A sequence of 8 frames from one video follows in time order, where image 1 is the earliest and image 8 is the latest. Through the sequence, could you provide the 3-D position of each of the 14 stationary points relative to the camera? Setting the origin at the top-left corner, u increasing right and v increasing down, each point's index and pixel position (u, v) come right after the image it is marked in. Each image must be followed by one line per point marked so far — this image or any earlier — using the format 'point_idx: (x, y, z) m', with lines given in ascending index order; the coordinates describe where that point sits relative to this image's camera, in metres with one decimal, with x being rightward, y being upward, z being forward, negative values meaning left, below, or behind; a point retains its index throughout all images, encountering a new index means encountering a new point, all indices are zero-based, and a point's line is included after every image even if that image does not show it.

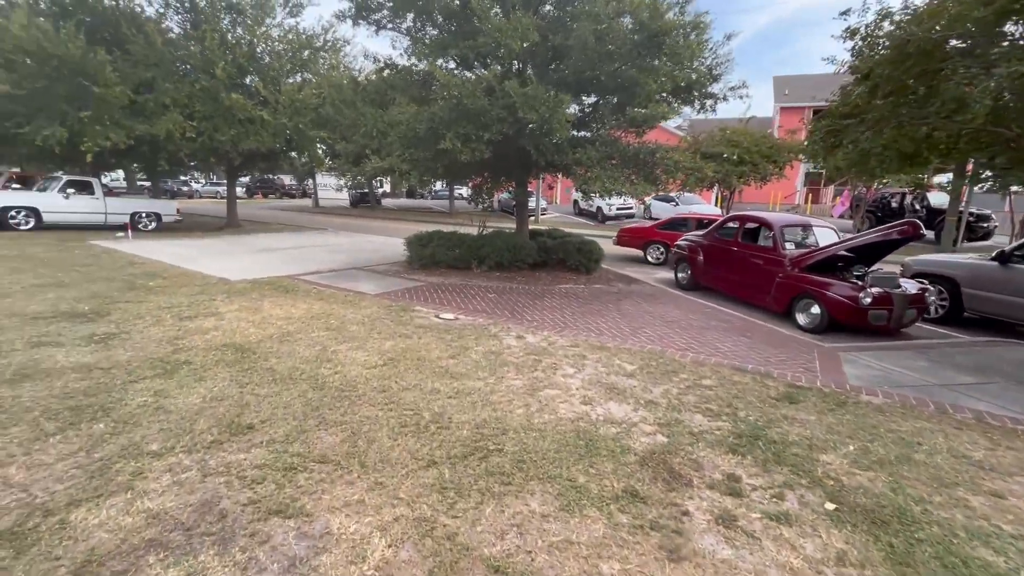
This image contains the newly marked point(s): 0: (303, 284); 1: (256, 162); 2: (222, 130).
0: (-3.5, +0.1, +8.1) m
1: (-9.7, +4.8, +18.1) m
2: (-9.4, +5.1, +15.4) m
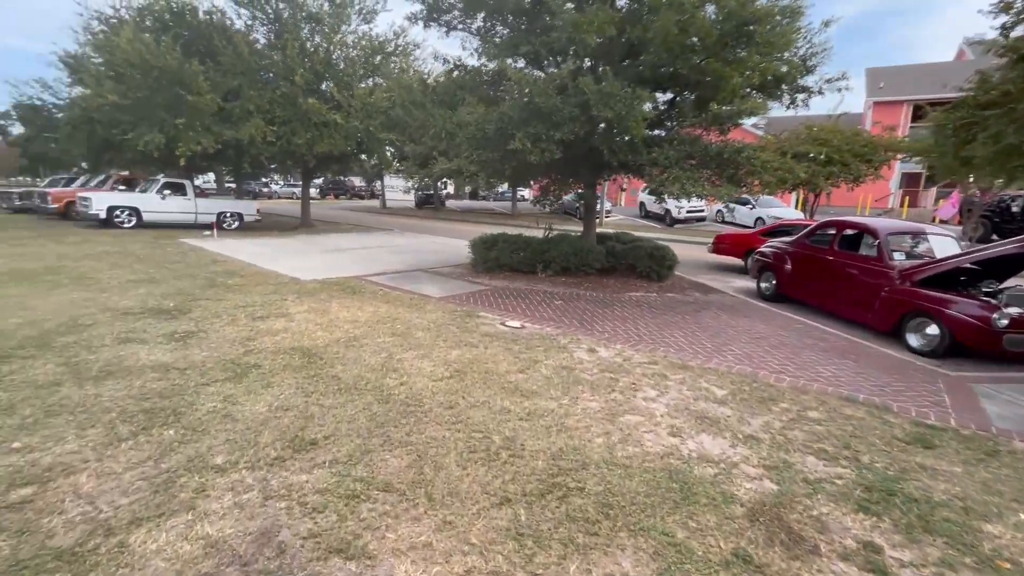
0: (-2.4, 0.0, +8.1) m
1: (-7.2, +4.8, +18.8) m
2: (-7.2, +5.2, +16.1) m
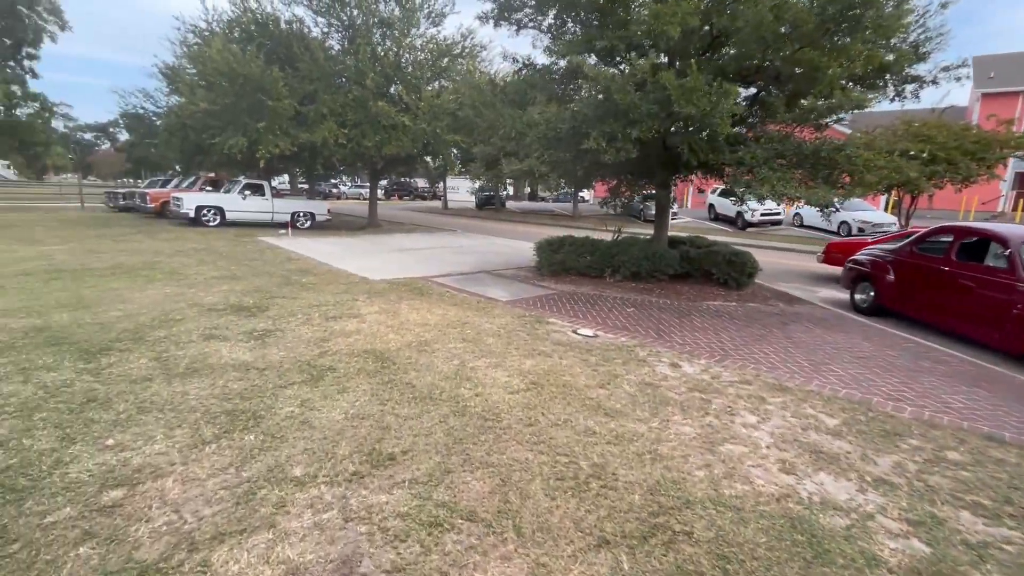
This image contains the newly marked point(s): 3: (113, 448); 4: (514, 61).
0: (-1.3, 0.0, +8.1) m
1: (-4.7, +4.9, +19.2) m
2: (-5.0, +5.2, +16.6) m
3: (-2.2, -0.9, +2.7) m
4: (+0.1, +5.2, +11.0) m
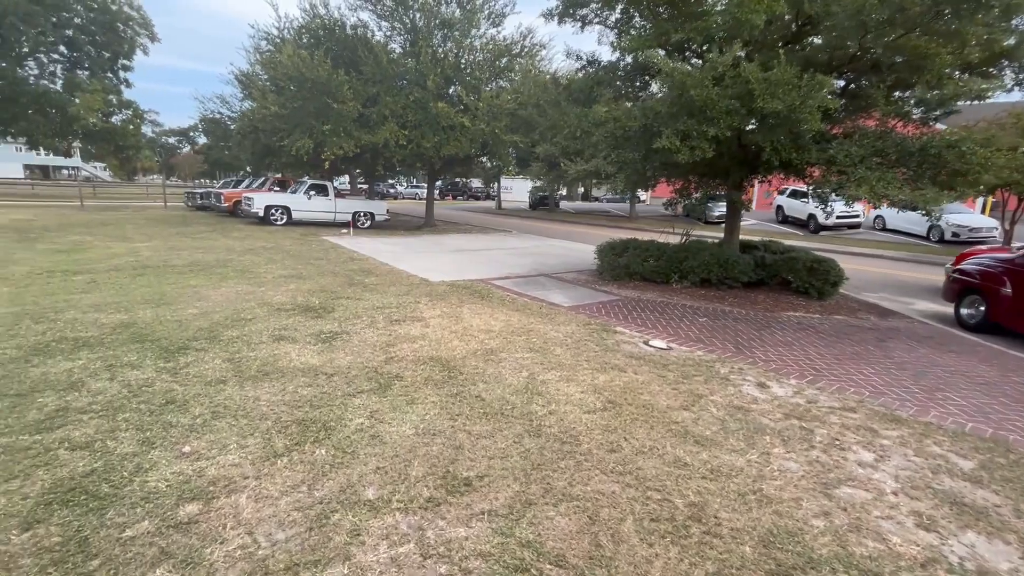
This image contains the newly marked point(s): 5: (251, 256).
0: (-0.2, 0.0, +7.9) m
1: (-2.4, +4.9, +19.3) m
2: (-2.9, +5.3, +16.7) m
3: (-1.8, -0.9, +2.6) m
4: (+1.5, +5.1, +10.7) m
5: (-5.6, +0.7, +10.3) m
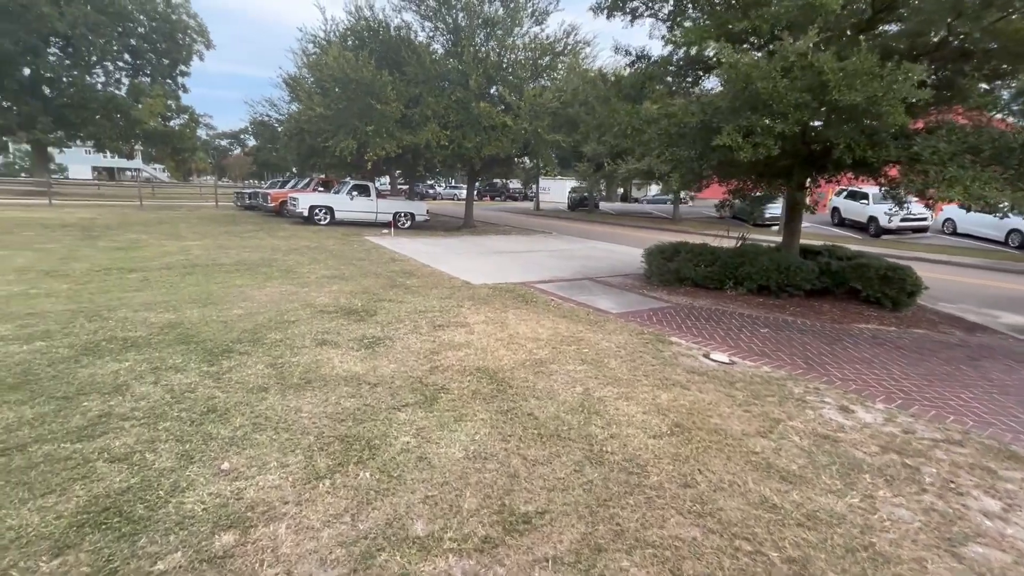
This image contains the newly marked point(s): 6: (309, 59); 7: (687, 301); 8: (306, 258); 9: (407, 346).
0: (+0.5, -0.1, +7.6) m
1: (-0.8, +4.8, +19.2) m
2: (-1.5, +5.2, +16.6) m
3: (-1.4, -1.0, +2.4) m
4: (+2.5, +5.0, +10.2) m
5: (-4.7, +0.7, +10.3) m
6: (-8.2, +9.2, +19.2) m
7: (+3.0, -0.2, +8.1) m
8: (-4.3, +0.6, +10.0) m
9: (-1.0, -0.6, +4.6) m
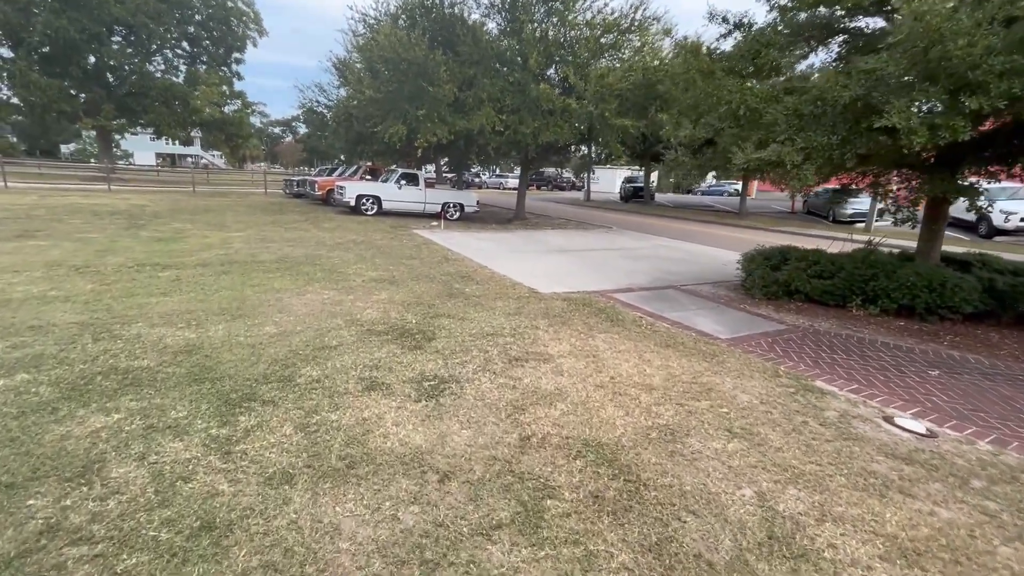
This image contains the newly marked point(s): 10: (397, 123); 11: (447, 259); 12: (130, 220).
0: (+1.5, -0.3, +6.3) m
1: (+1.4, +4.9, +17.8) m
2: (+0.5, +5.3, +15.3) m
3: (-0.8, -1.2, +1.3) m
4: (+3.9, +4.8, +8.6) m
5: (-3.4, +0.7, +9.4) m
6: (-5.9, +9.5, +18.3) m
7: (+4.0, -0.5, +6.6) m
8: (-3.0, +0.6, +9.0) m
9: (-0.2, -0.8, +3.4) m
10: (-3.9, +5.7, +16.4) m
11: (-1.2, +0.5, +9.0) m
12: (-10.3, +1.8, +12.9) m
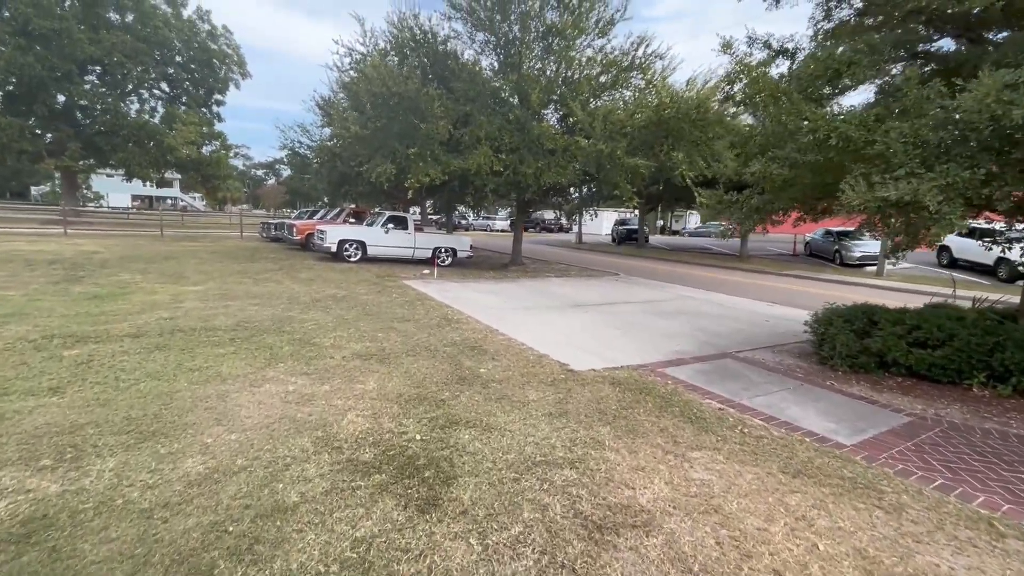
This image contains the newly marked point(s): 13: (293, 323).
0: (+1.9, -1.1, +4.6) m
1: (+1.3, +3.2, +16.5) m
2: (+0.4, +3.7, +14.0) m
3: (-0.3, -1.6, -0.5) m
4: (+4.1, +3.8, +7.5) m
5: (-3.1, -0.4, +7.7) m
6: (-6.0, +7.6, +17.2) m
7: (+4.4, -1.3, +5.0) m
8: (-2.8, -0.4, +7.3) m
9: (+0.2, -1.3, +1.7) m
10: (-4.0, +3.9, +15.0) m
11: (-0.9, -0.5, +7.4) m
12: (-10.2, +0.4, +11.0) m
13: (-3.2, -0.5, +6.9) m
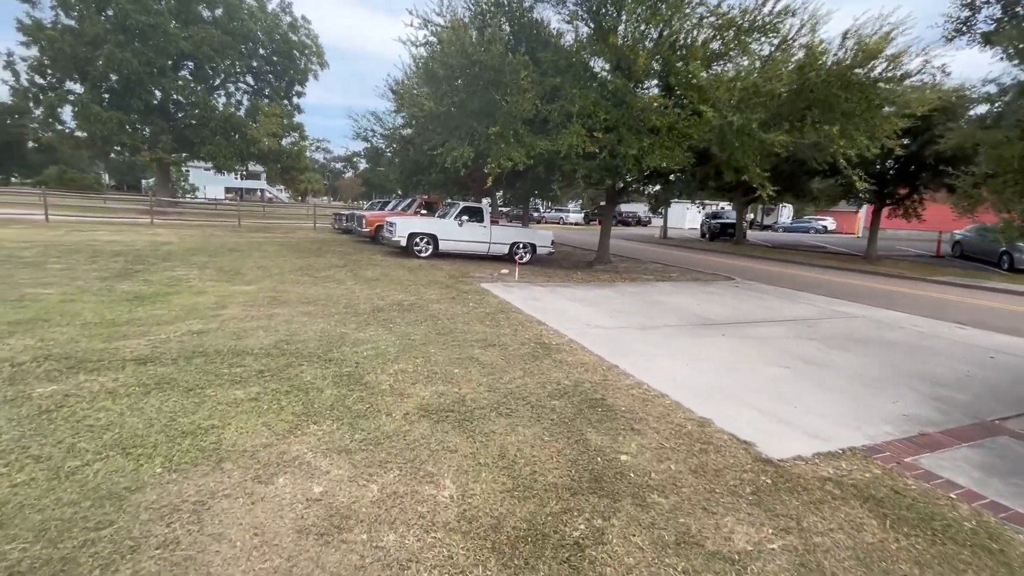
0: (+2.8, -1.4, +2.3) m
1: (+4.0, +3.0, +14.1) m
2: (+2.8, +3.6, +11.7) m
3: (0.0, -1.9, -2.5) m
4: (+5.5, +3.5, +4.7) m
5: (-1.7, -0.5, +6.0) m
6: (-3.1, +7.7, +15.7) m
7: (+5.4, -1.6, +2.3) m
8: (-1.4, -0.6, +5.6) m
9: (+0.8, -1.6, -0.4) m
10: (-1.4, +3.9, +13.3) m
11: (+0.4, -0.7, +5.3) m
12: (-8.2, +0.5, +10.3) m
13: (-1.8, -0.6, +5.2) m
